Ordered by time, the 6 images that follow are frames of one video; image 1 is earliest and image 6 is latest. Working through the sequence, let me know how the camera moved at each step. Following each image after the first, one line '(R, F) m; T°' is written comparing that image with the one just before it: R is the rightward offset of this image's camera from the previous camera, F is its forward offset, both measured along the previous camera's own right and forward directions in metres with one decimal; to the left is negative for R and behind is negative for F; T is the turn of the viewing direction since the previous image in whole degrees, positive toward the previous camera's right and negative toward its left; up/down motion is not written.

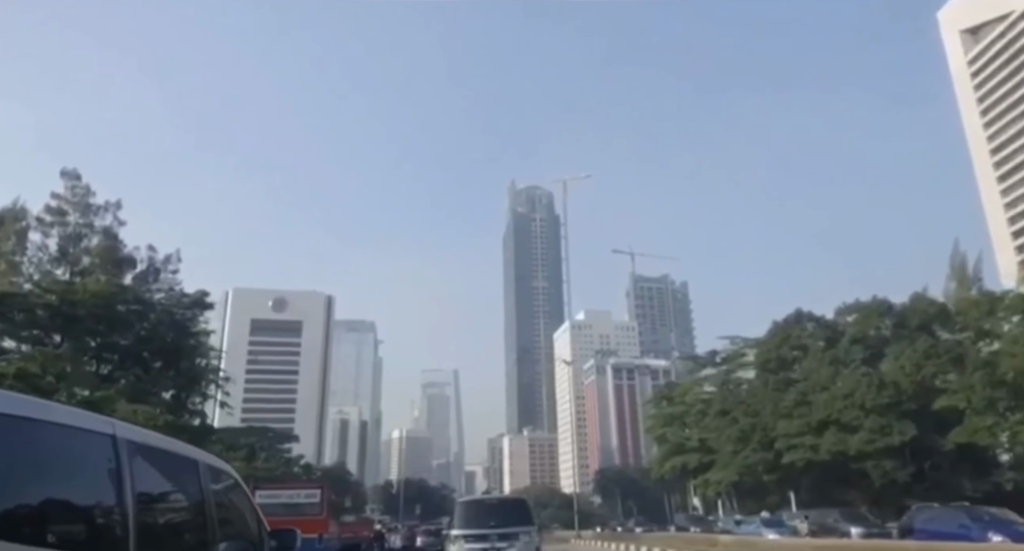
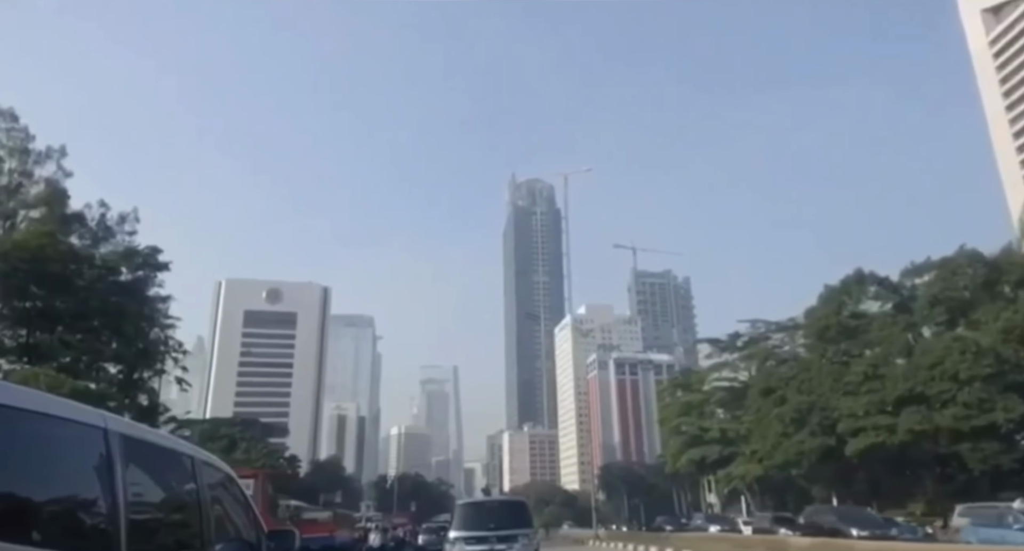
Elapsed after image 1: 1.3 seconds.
(-0.1, +1.1) m; 0°
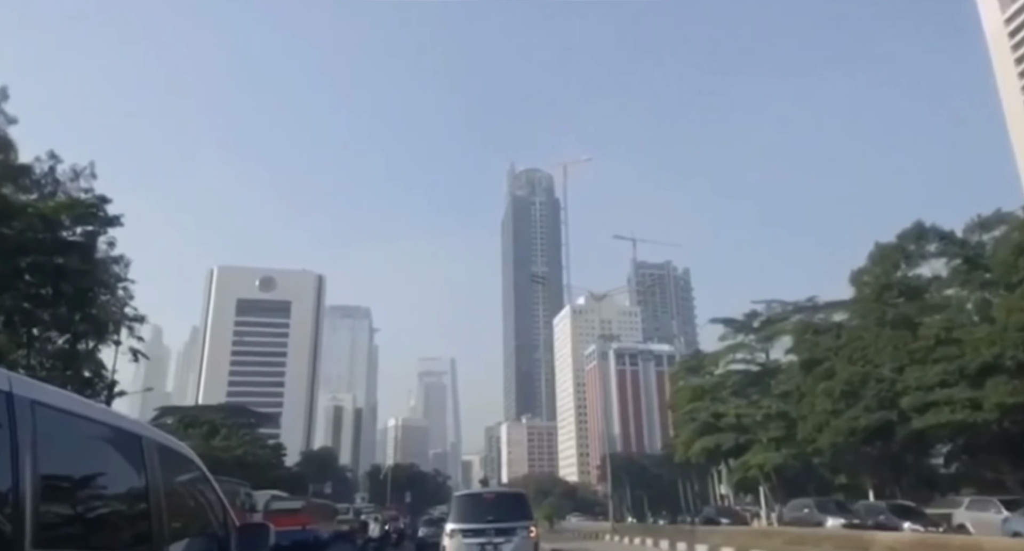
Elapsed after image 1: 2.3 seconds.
(0.0, +0.8) m; 0°
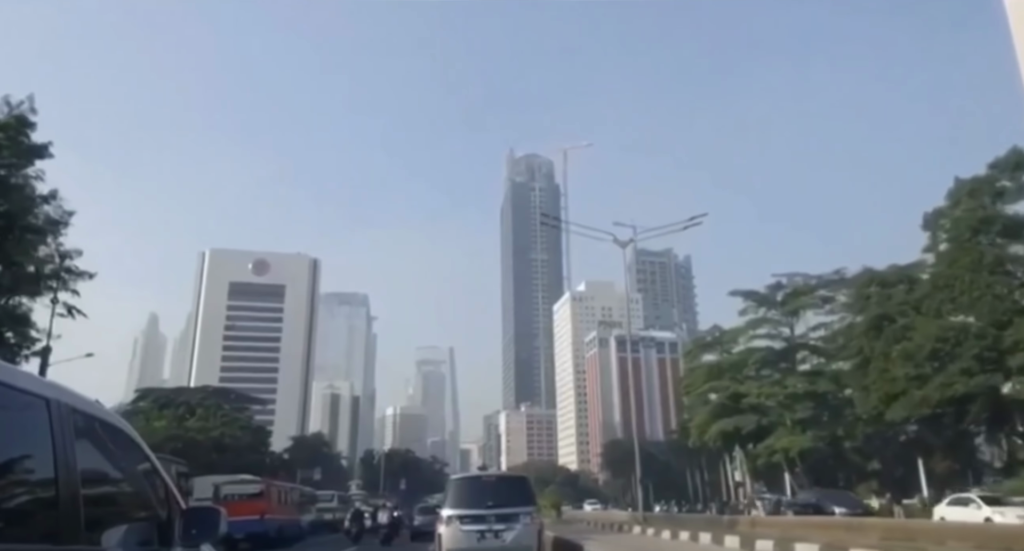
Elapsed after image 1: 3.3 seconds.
(0.0, +0.9) m; 0°
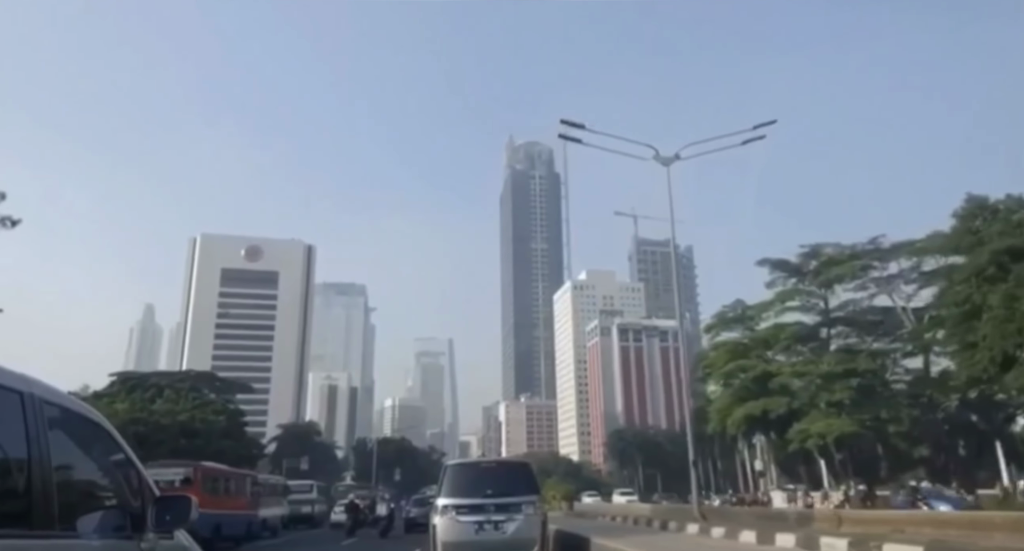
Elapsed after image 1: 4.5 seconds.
(-0.1, +1.0) m; 0°
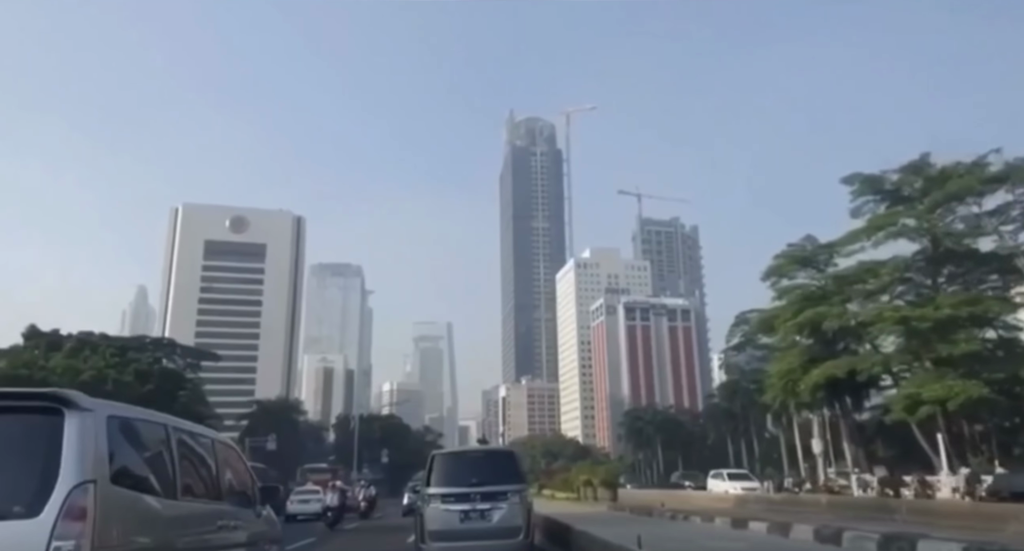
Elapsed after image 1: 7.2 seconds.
(-0.1, +2.2) m; 0°
